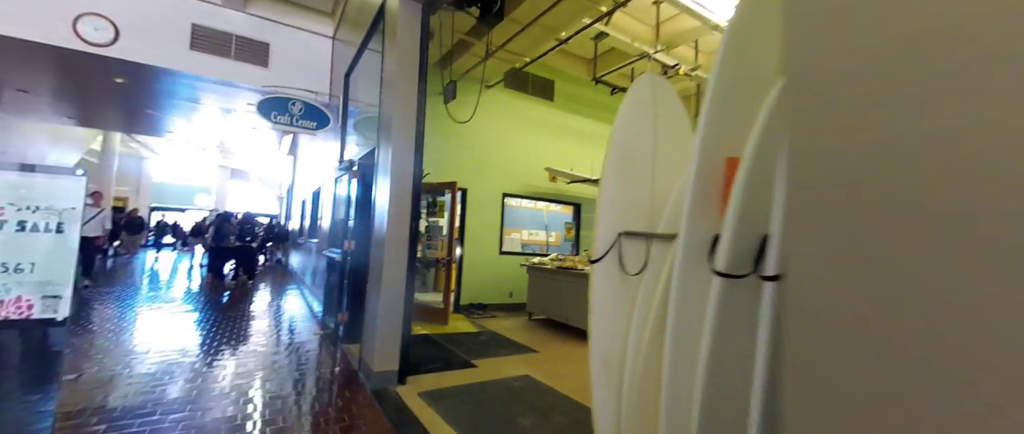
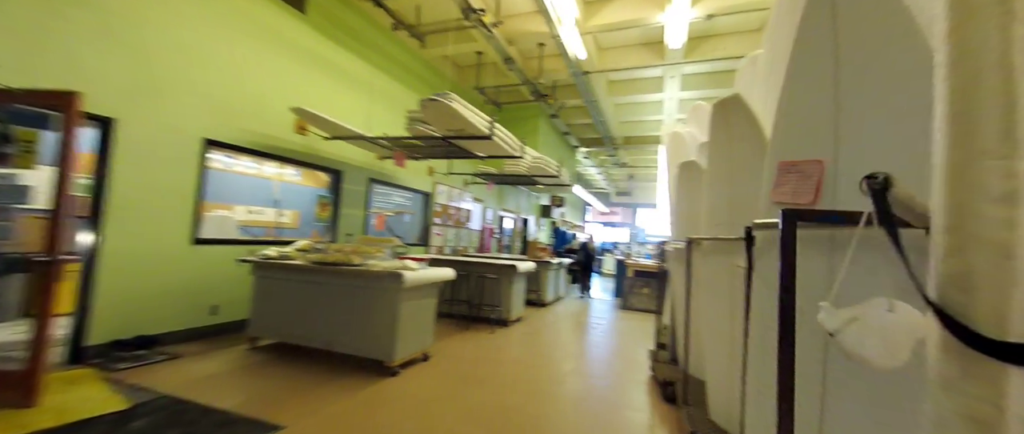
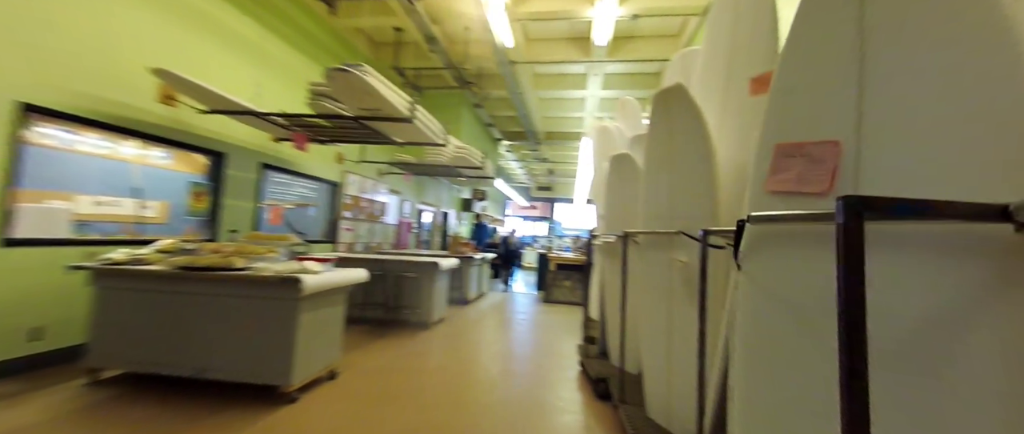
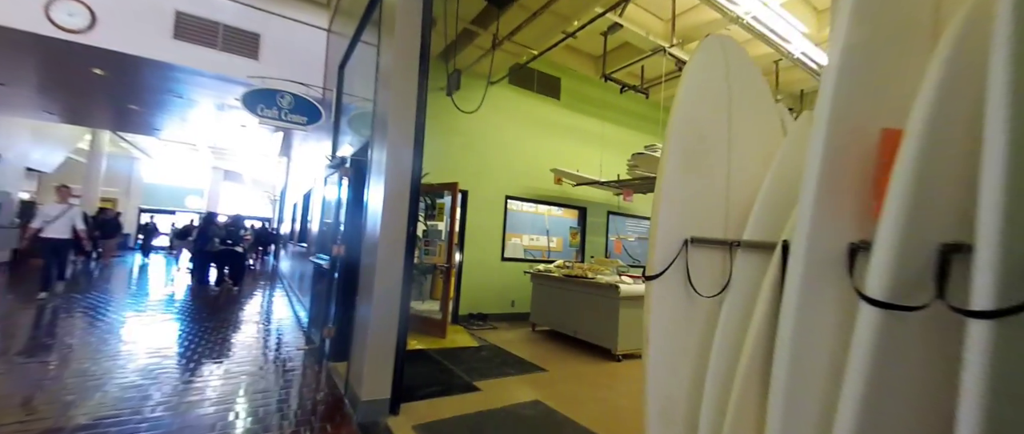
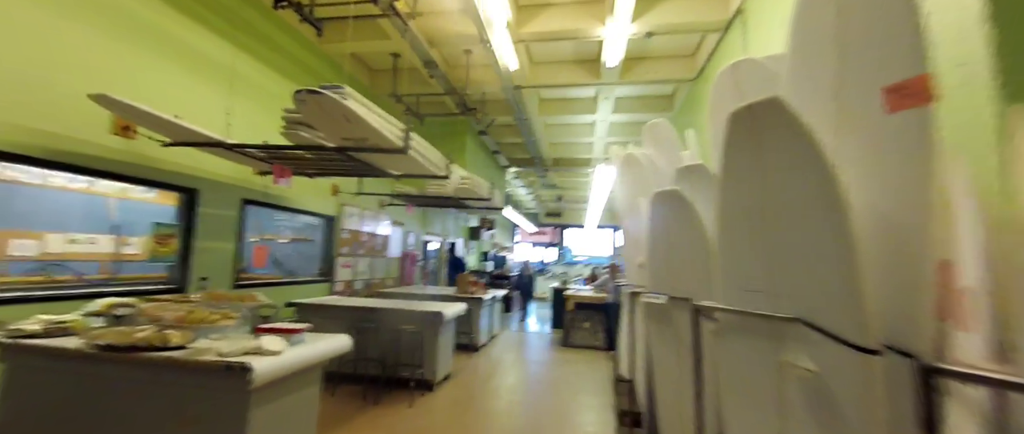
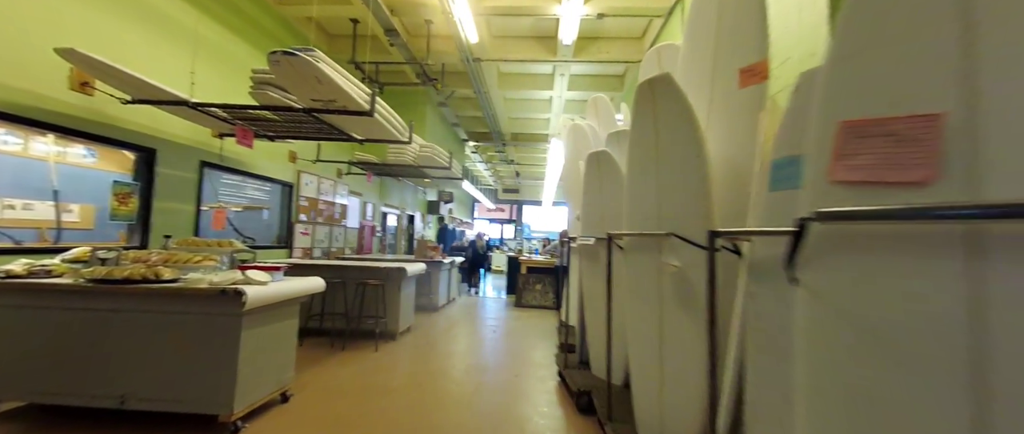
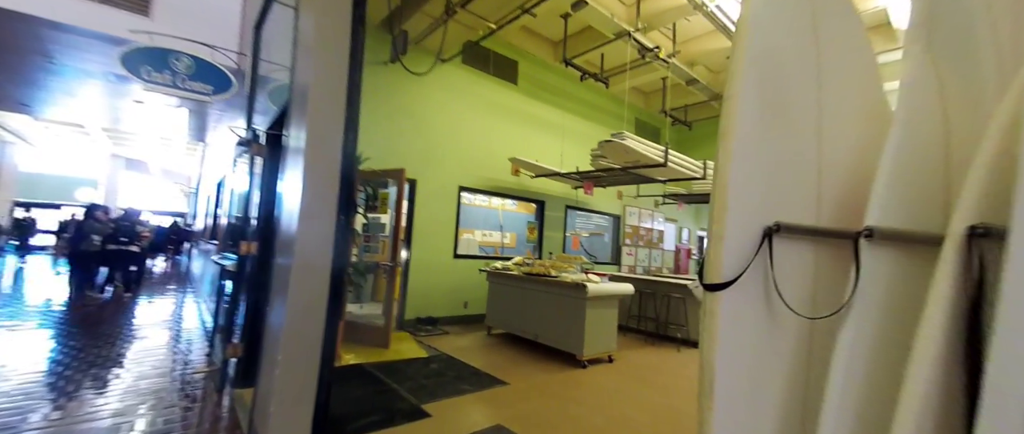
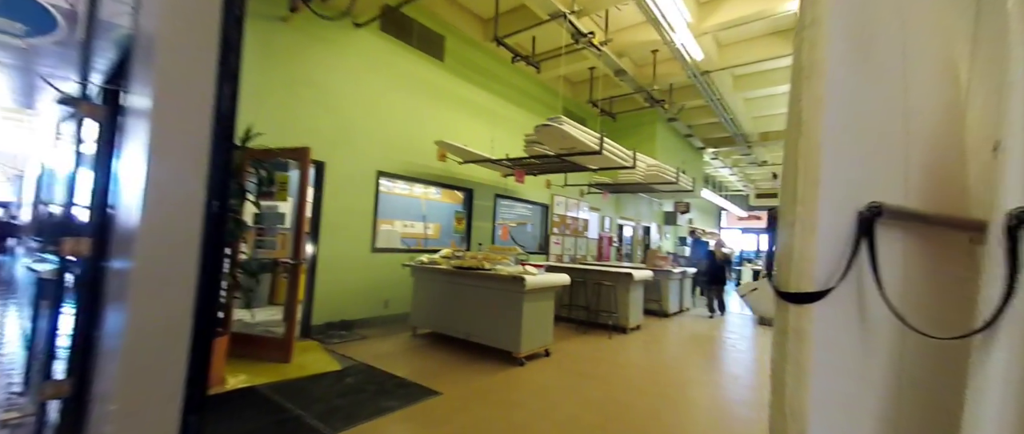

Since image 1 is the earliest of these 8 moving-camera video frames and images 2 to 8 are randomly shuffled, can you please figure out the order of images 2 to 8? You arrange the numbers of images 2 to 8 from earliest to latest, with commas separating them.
4, 7, 8, 2, 3, 6, 5
